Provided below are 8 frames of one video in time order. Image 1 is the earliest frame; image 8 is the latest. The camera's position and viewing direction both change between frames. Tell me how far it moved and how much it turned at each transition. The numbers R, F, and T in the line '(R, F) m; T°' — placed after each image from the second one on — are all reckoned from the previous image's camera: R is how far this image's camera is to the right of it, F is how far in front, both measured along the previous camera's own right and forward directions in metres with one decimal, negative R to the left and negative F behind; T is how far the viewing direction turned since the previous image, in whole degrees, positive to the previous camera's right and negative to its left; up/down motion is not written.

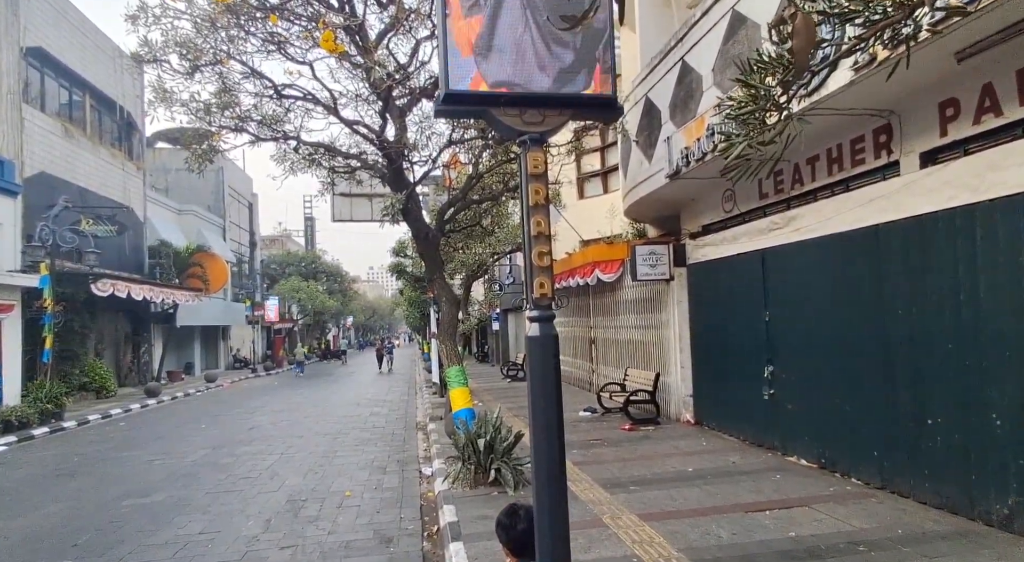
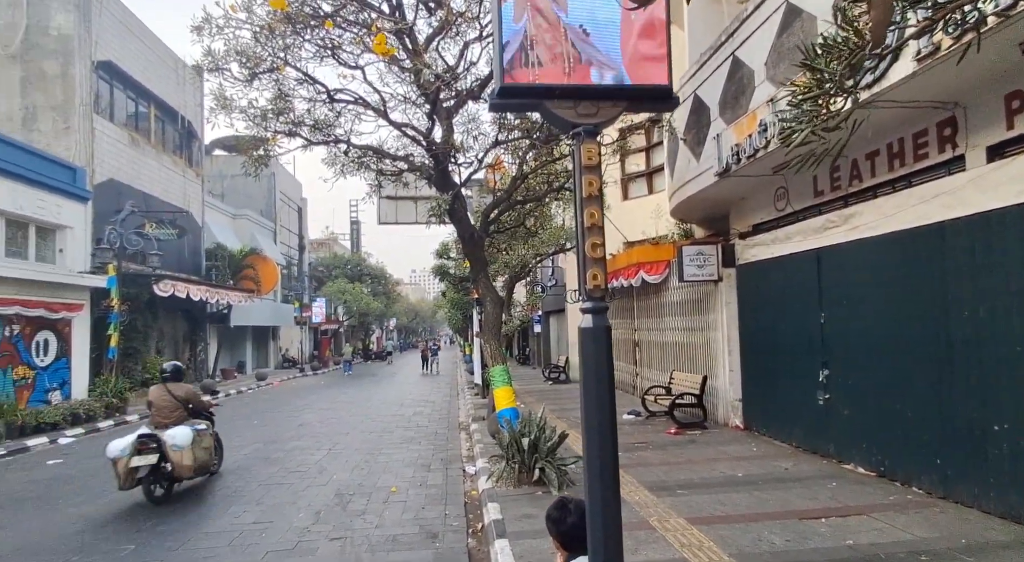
(-0.1, 0.0) m; -4°
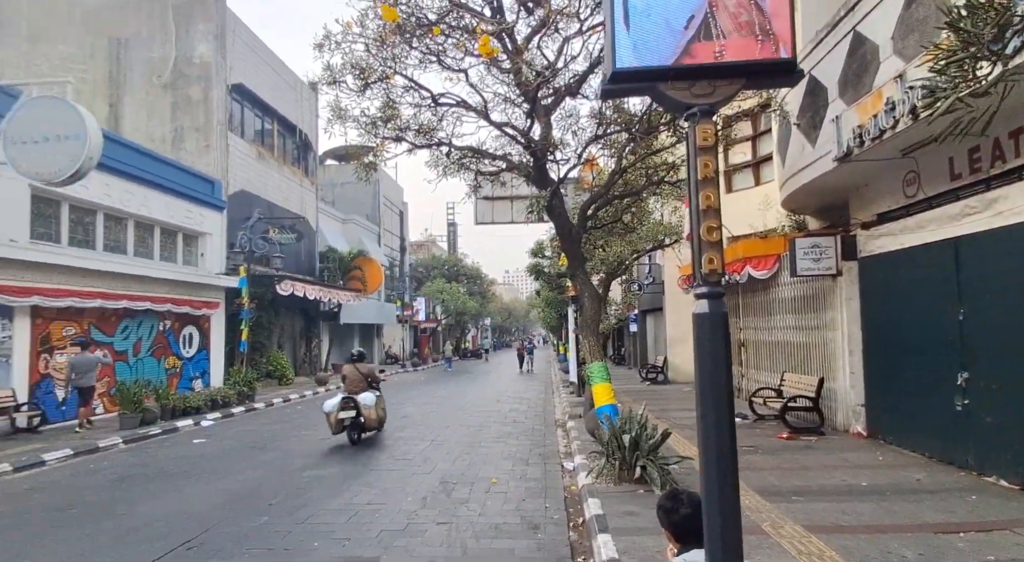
(-0.1, 0.0) m; -8°
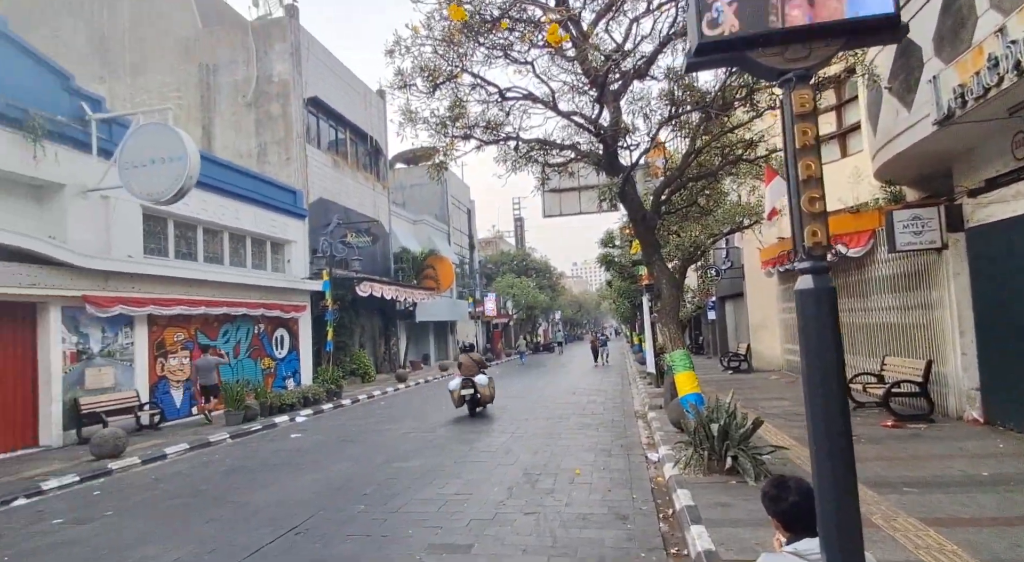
(-0.1, 0.0) m; -6°
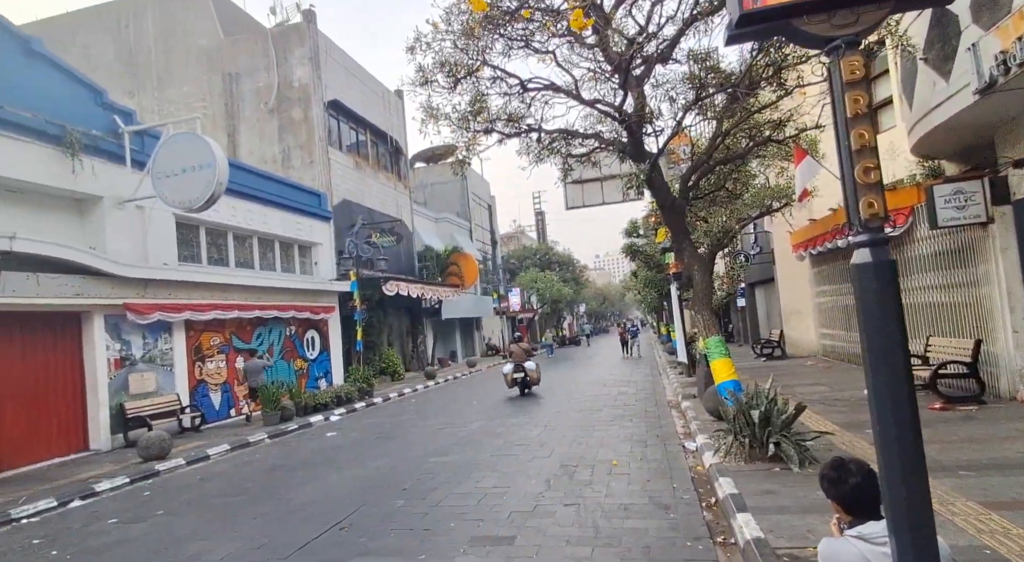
(-0.1, 0.0) m; -2°
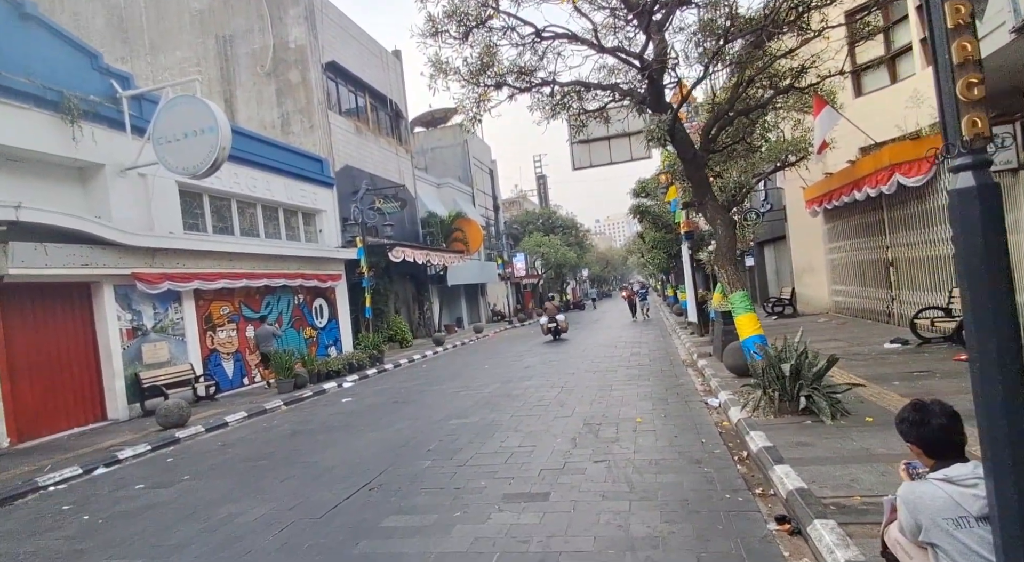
(-0.3, +0.2) m; 0°
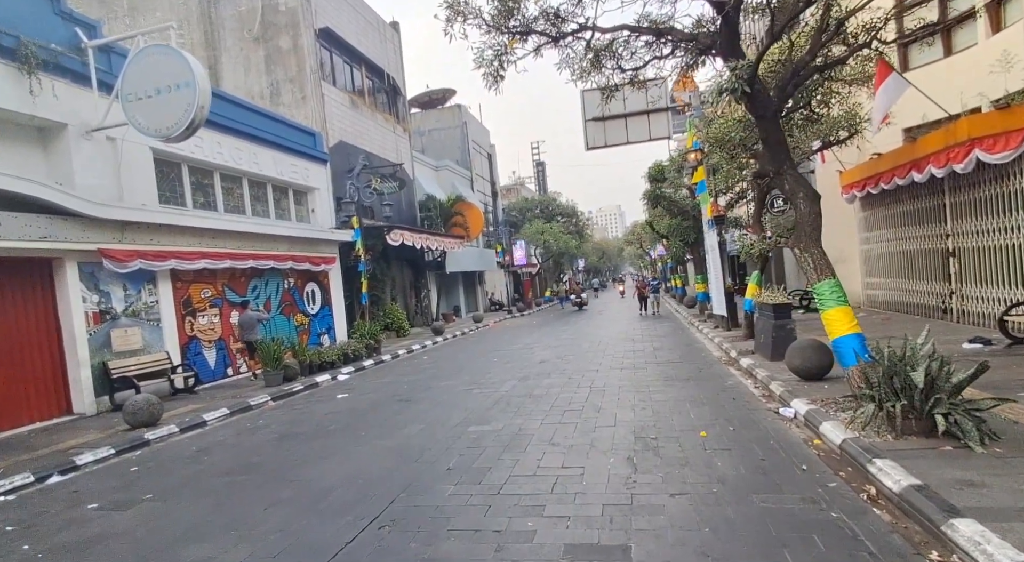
(-0.5, +1.5) m; +1°
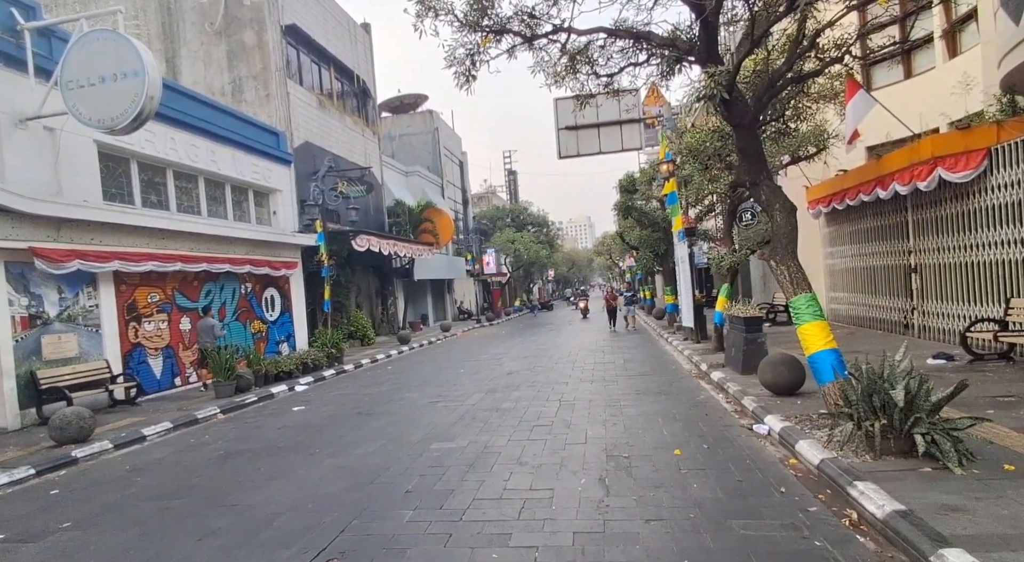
(0.0, +0.3) m; +3°
